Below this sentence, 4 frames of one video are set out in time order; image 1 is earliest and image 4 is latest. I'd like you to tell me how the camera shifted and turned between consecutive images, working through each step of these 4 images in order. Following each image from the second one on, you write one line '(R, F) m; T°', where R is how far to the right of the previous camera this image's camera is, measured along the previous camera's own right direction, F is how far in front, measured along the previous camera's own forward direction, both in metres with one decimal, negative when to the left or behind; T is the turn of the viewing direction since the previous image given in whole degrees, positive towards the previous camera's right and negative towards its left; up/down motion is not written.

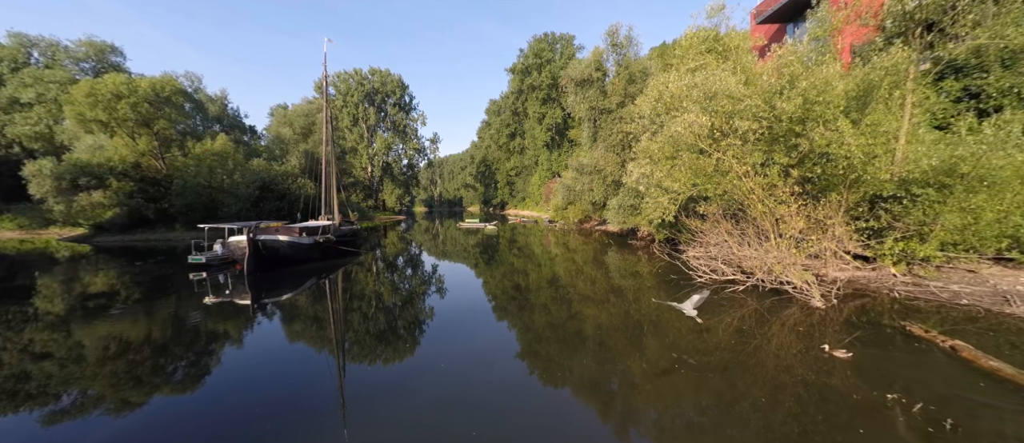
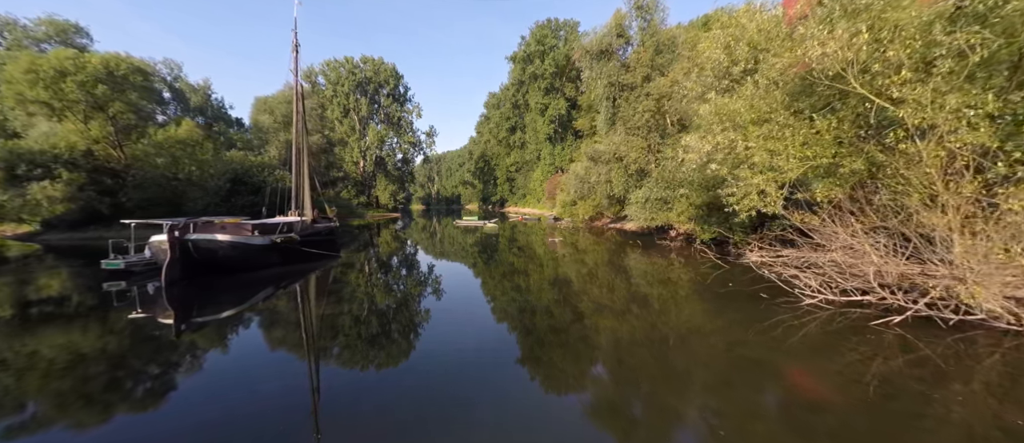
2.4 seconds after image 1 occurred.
(-0.2, +1.8) m; 0°
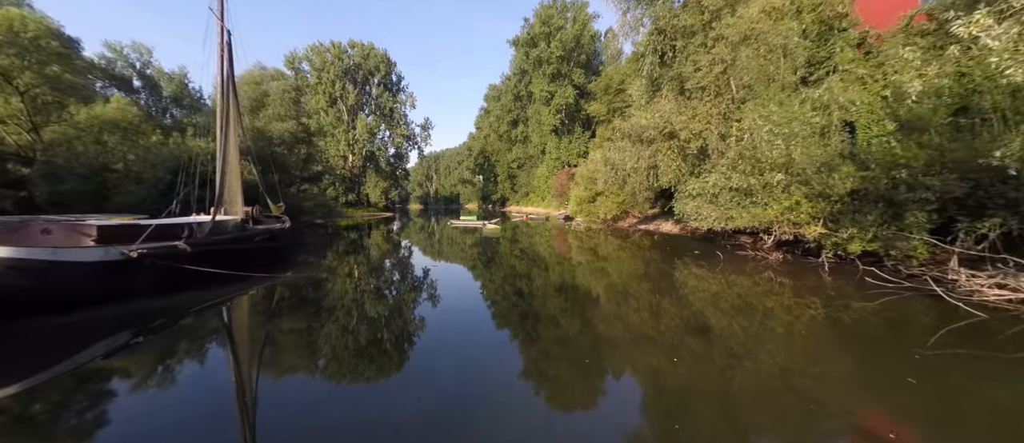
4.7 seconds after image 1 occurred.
(-0.2, +2.8) m; 0°
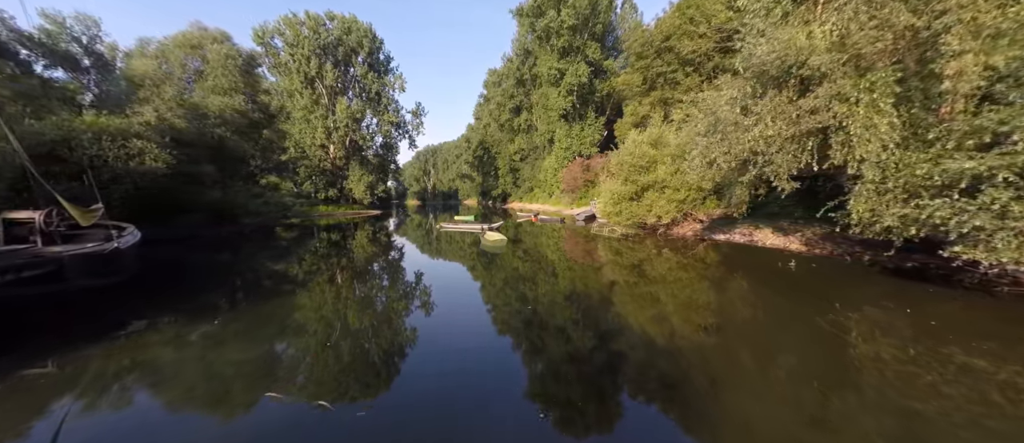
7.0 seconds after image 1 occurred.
(-0.3, +3.8) m; 0°
